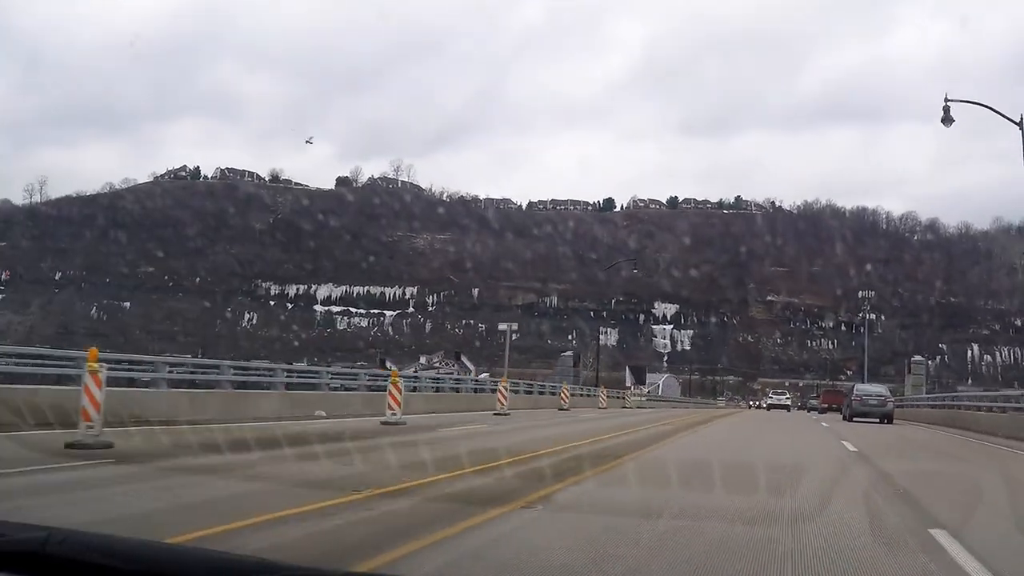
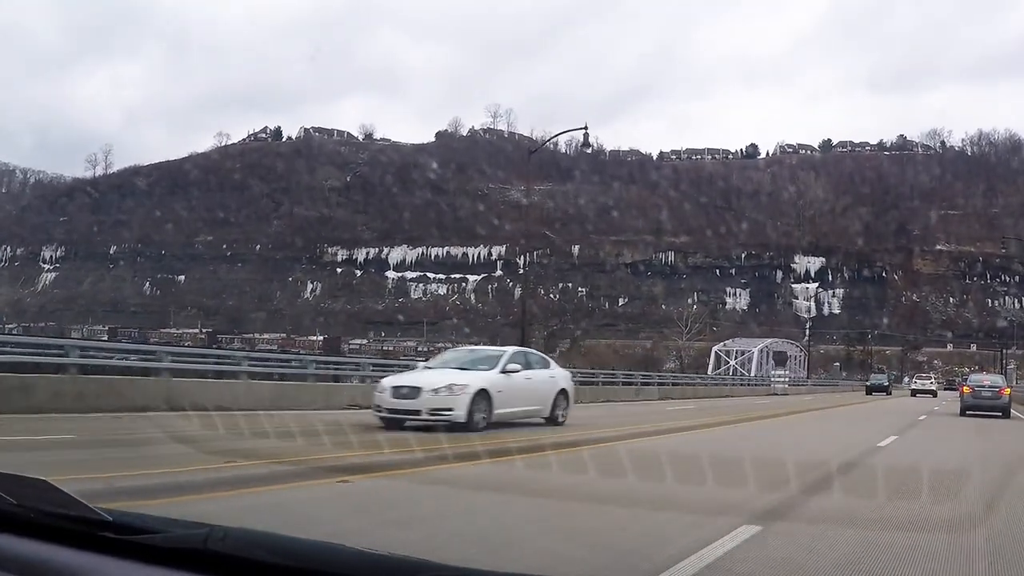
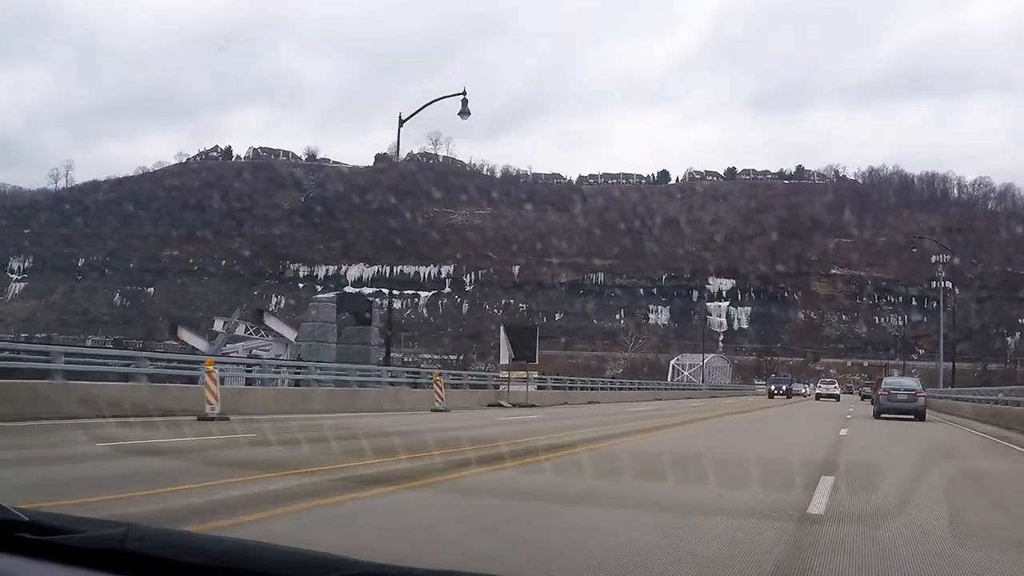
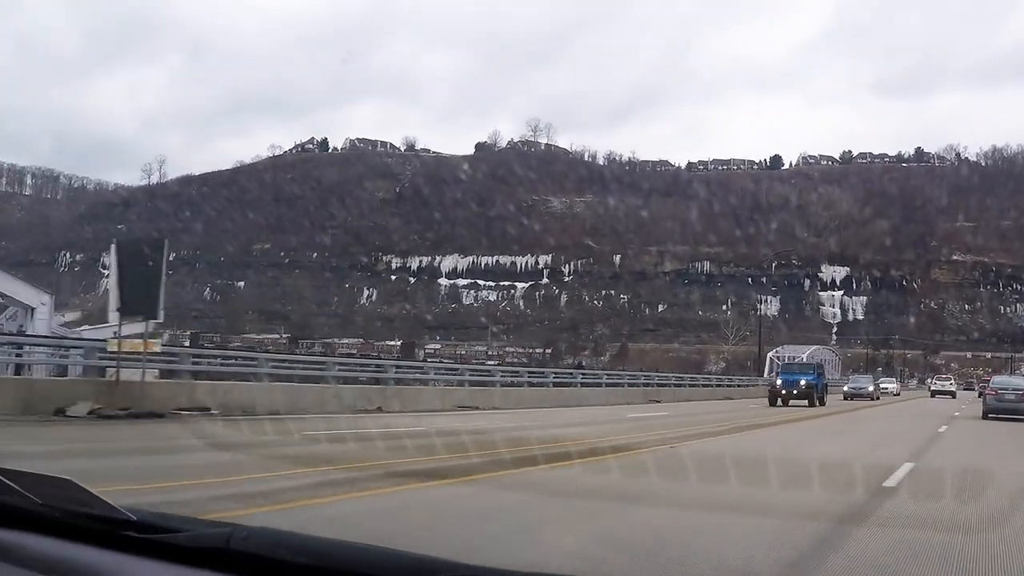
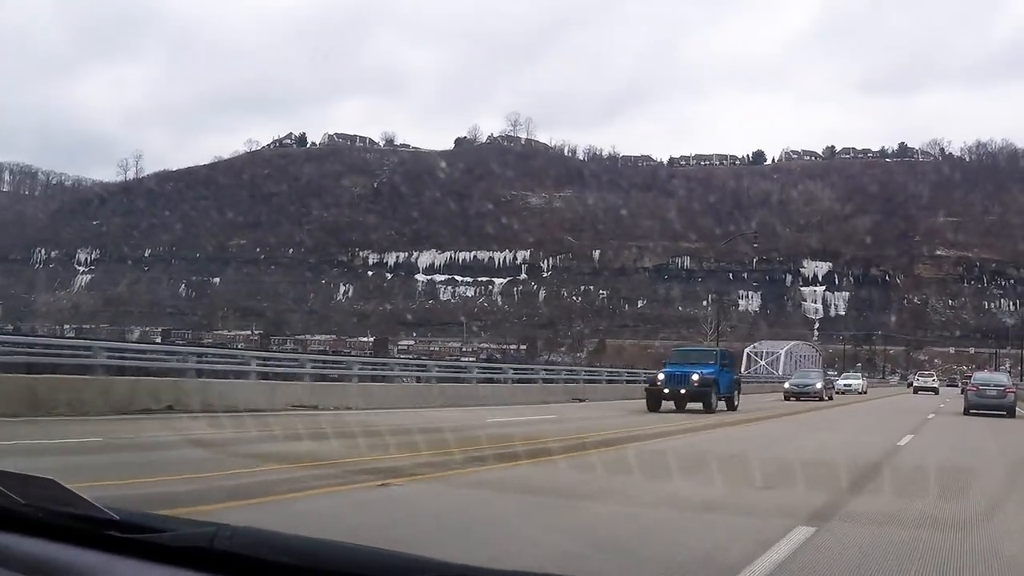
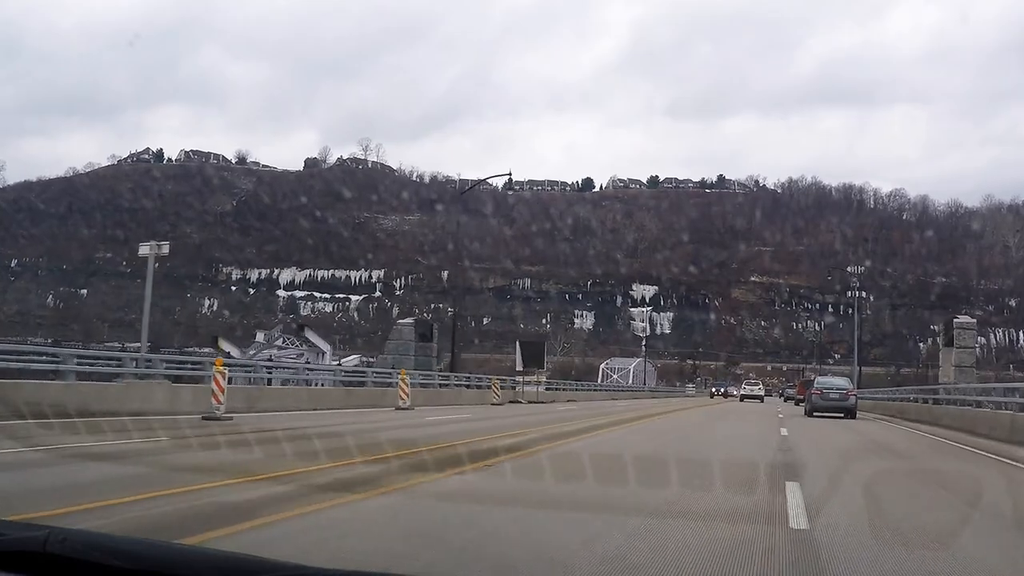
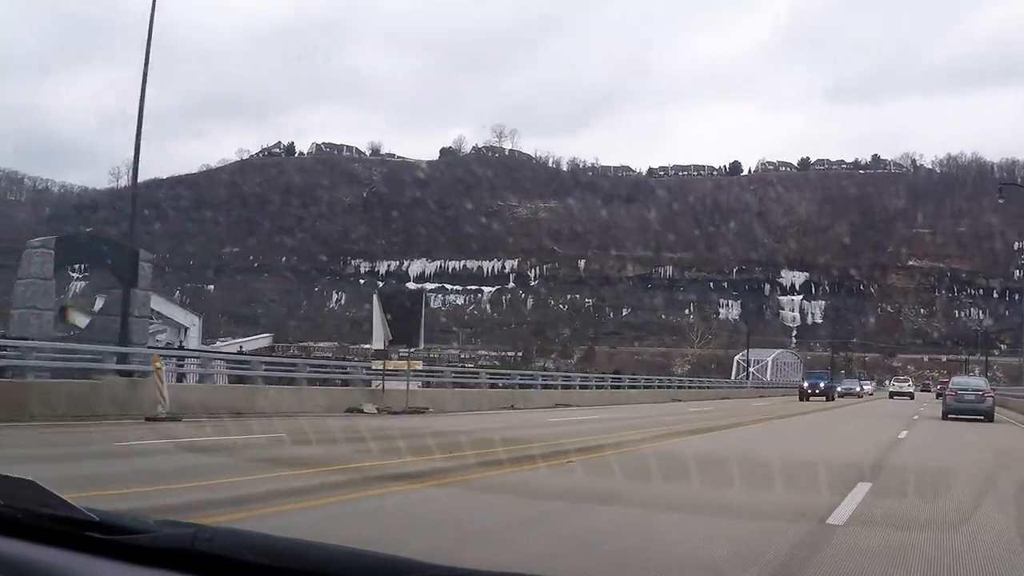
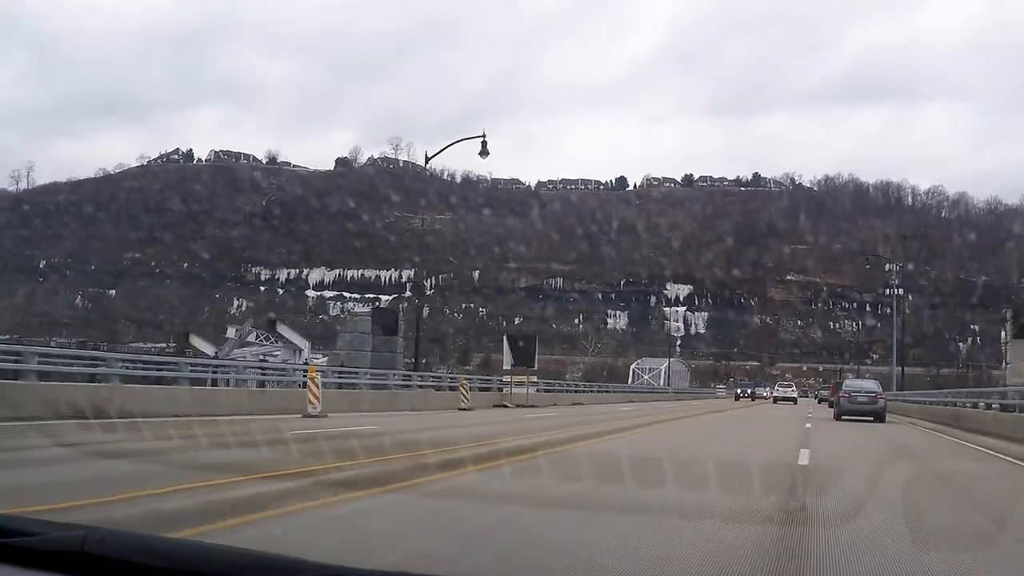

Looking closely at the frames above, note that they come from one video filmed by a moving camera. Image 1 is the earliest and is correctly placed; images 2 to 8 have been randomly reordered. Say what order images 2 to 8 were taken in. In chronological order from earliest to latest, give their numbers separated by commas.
6, 8, 3, 7, 4, 5, 2
